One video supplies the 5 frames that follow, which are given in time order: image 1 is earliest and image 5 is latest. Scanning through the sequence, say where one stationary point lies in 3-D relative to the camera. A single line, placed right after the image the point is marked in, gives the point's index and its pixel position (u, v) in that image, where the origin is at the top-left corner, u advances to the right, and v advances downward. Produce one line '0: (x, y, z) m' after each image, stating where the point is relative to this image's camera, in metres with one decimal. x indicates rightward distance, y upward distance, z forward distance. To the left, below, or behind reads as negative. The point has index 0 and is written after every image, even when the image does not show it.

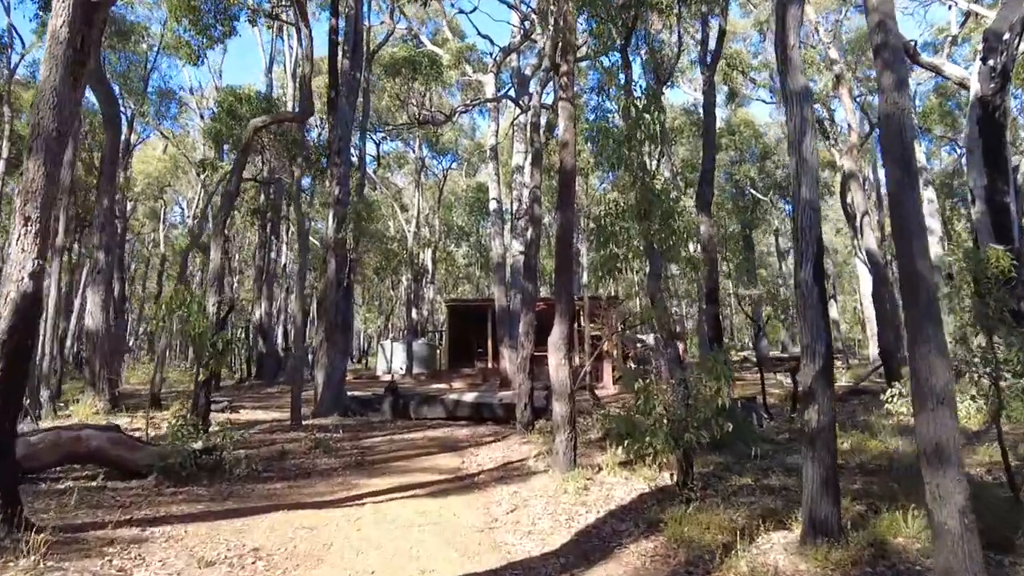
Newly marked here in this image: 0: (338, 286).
0: (-2.8, 0.0, +15.4) m
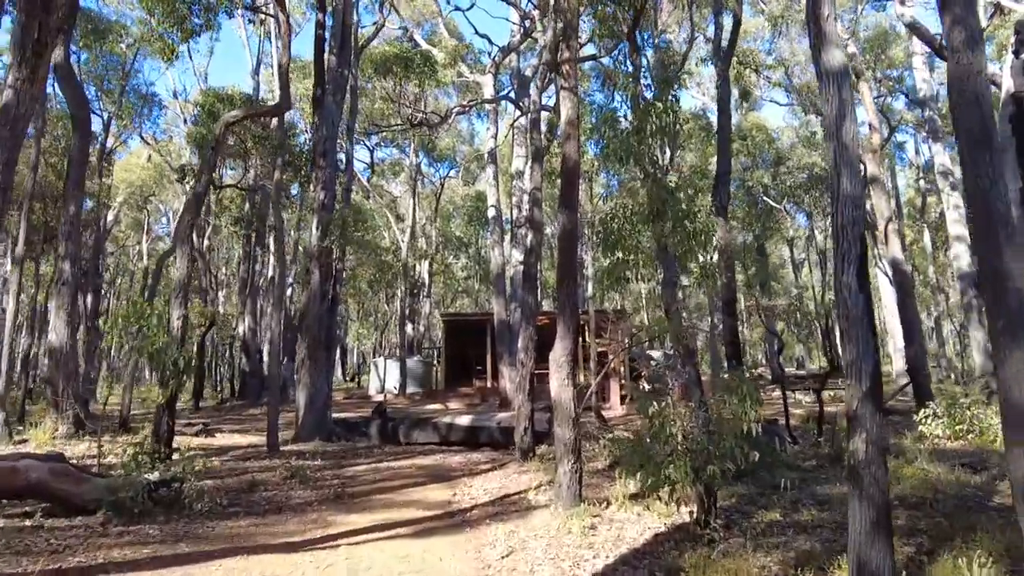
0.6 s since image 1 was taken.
0: (-2.9, -0.2, +14.1) m
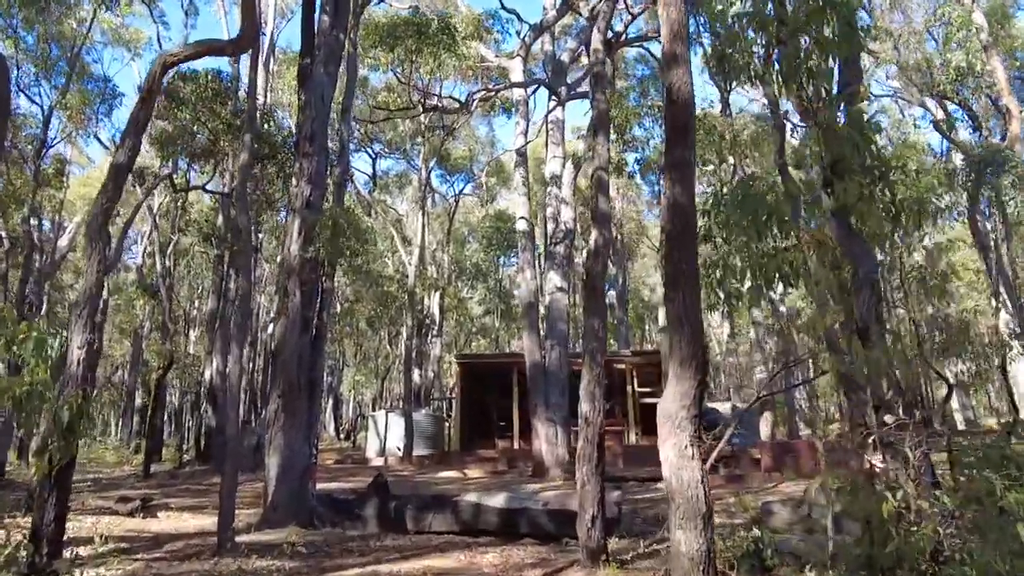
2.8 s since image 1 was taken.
0: (-2.3, -0.4, +10.3) m
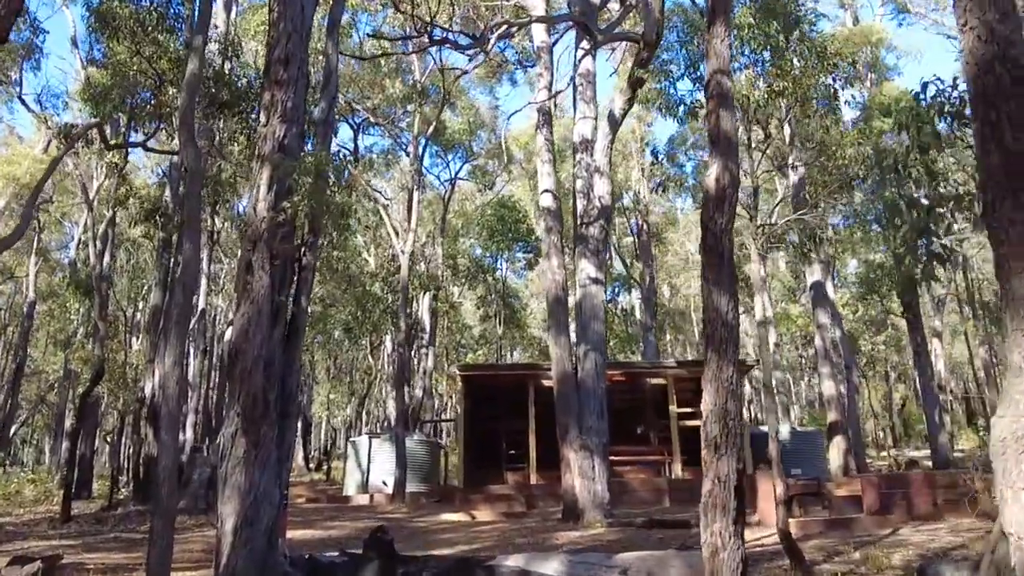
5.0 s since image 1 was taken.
0: (-1.9, -0.2, +7.3) m
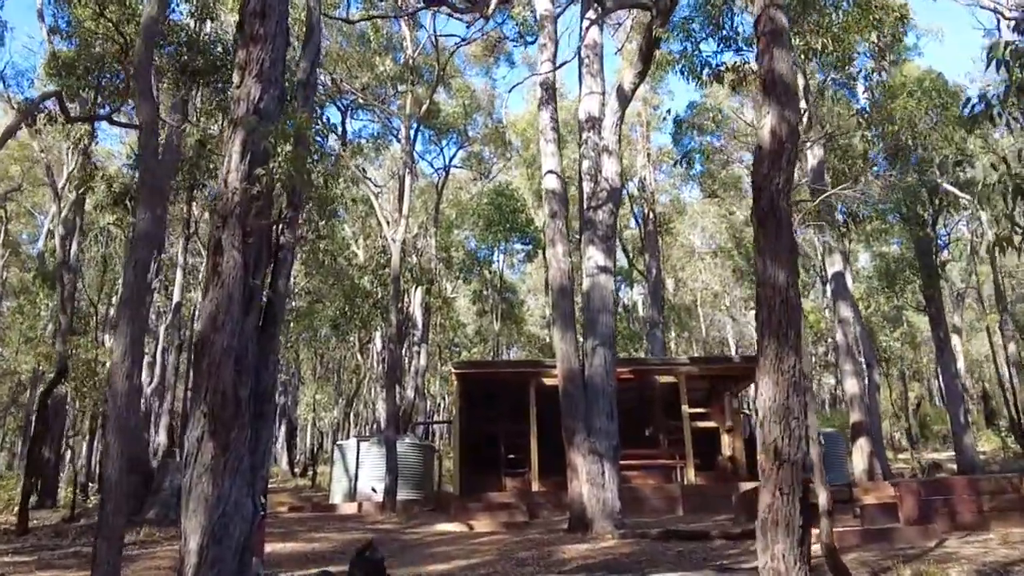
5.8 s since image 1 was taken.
0: (-1.8, -0.1, +6.3) m
